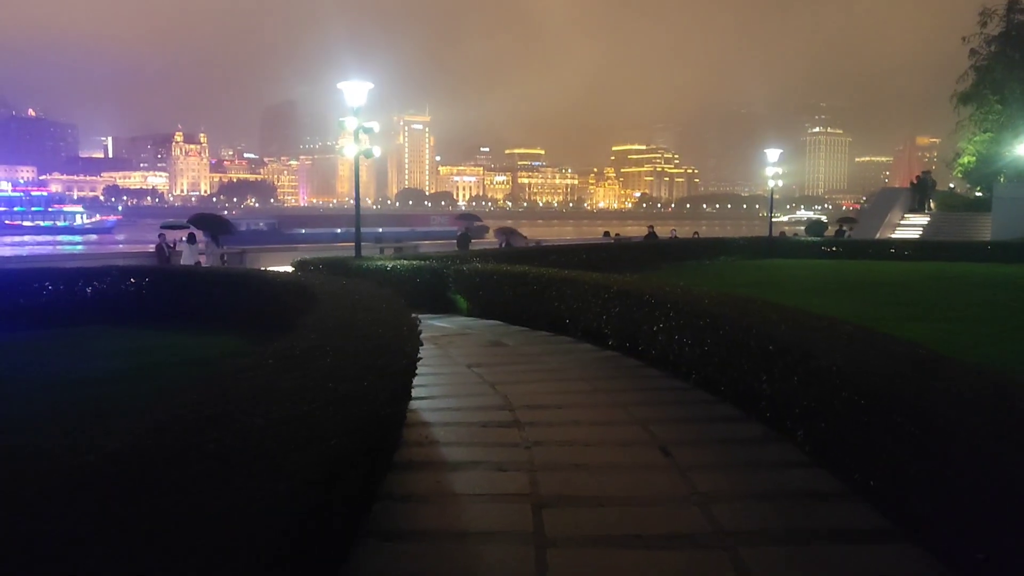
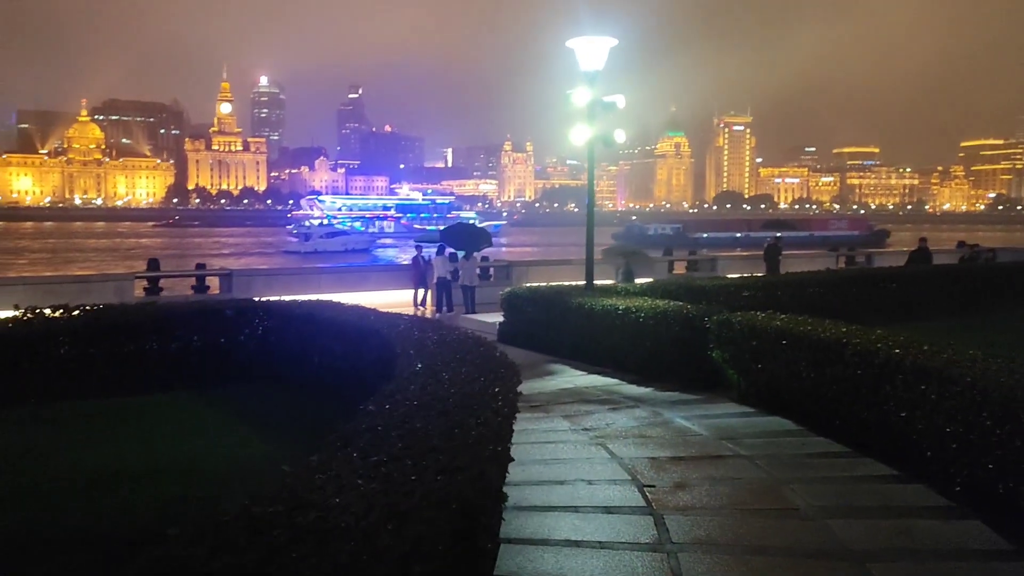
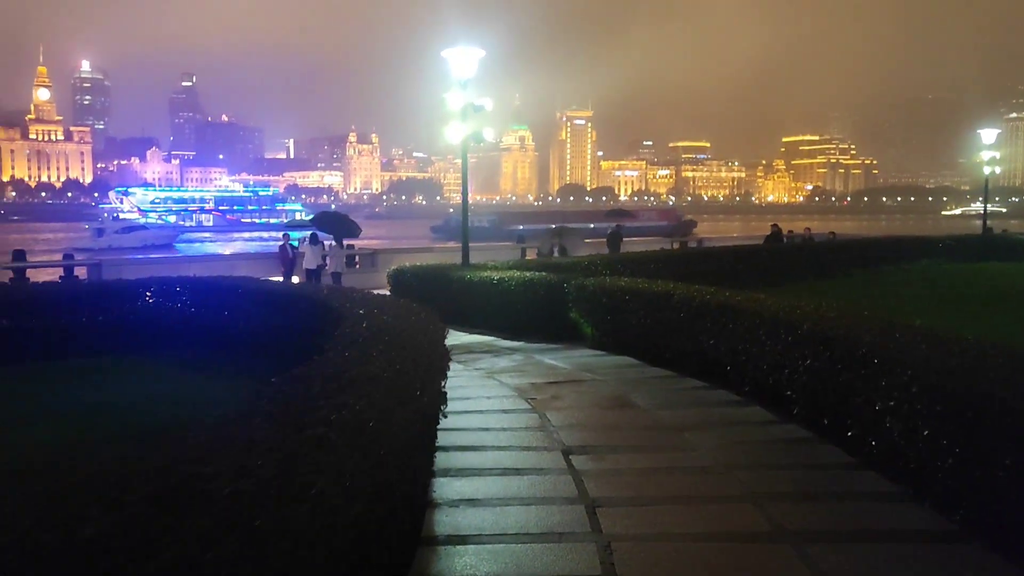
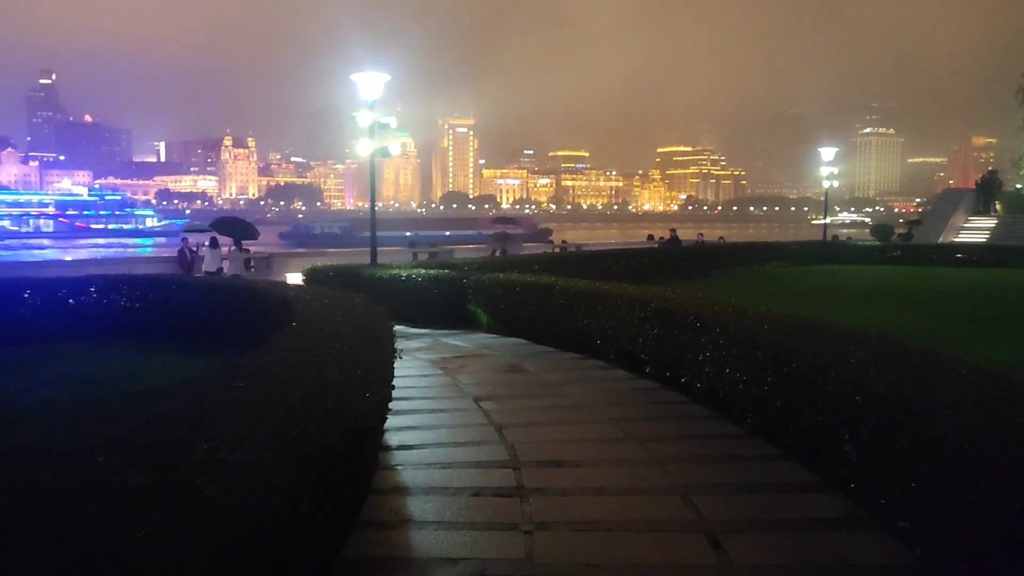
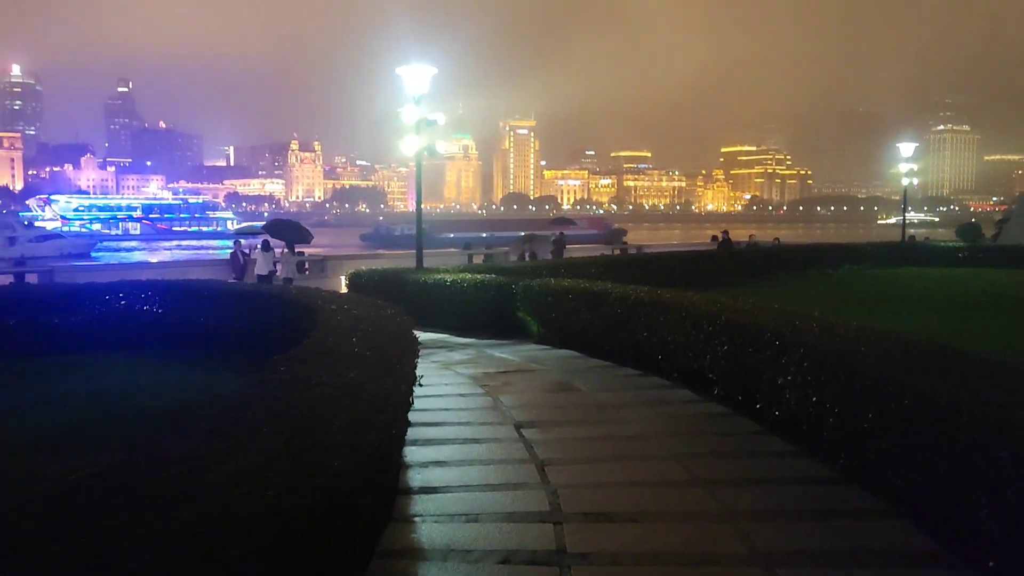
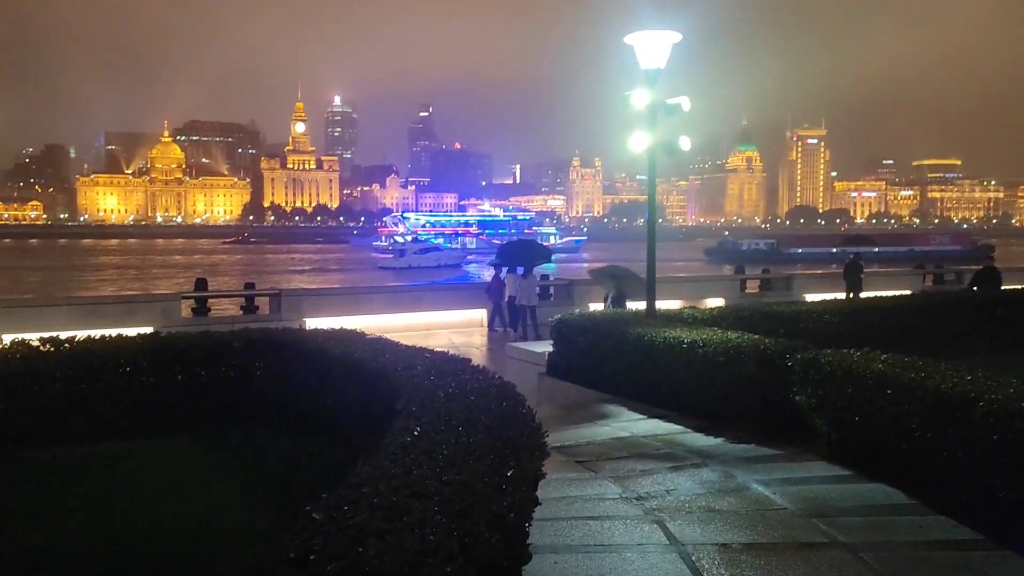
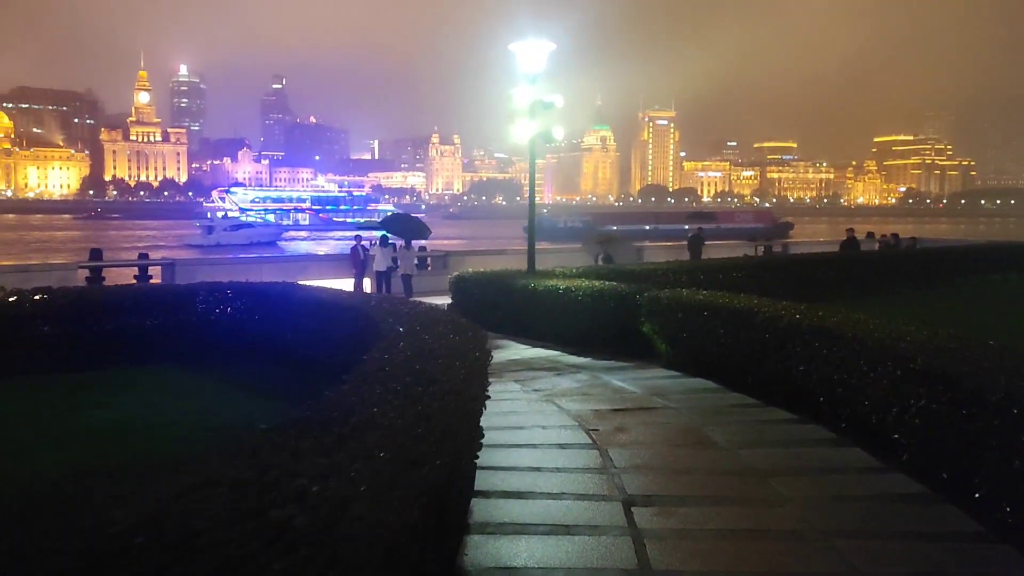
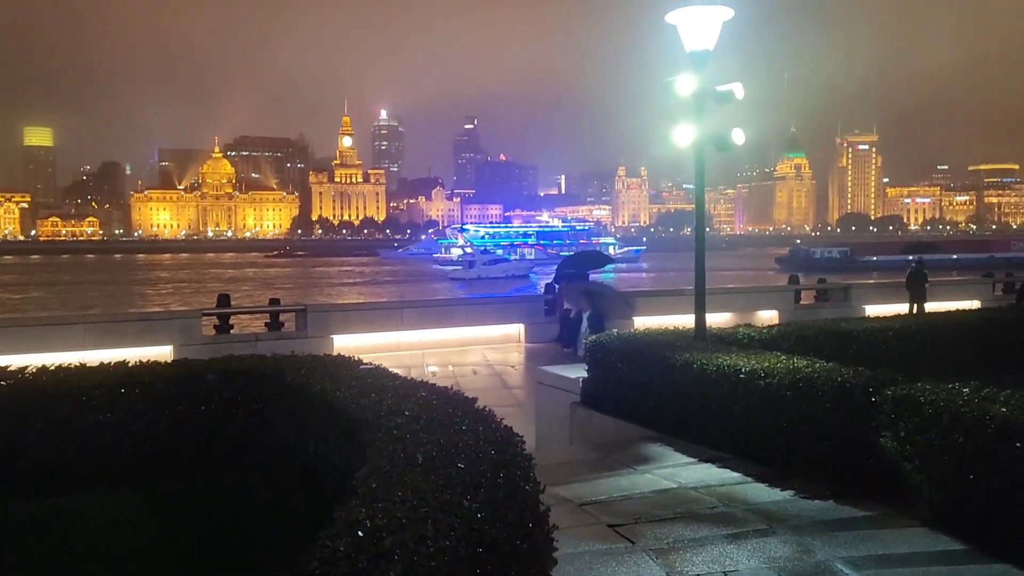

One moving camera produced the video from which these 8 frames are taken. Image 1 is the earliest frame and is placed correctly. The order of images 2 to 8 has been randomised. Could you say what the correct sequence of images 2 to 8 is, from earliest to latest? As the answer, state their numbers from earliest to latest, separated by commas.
4, 5, 3, 7, 2, 6, 8
